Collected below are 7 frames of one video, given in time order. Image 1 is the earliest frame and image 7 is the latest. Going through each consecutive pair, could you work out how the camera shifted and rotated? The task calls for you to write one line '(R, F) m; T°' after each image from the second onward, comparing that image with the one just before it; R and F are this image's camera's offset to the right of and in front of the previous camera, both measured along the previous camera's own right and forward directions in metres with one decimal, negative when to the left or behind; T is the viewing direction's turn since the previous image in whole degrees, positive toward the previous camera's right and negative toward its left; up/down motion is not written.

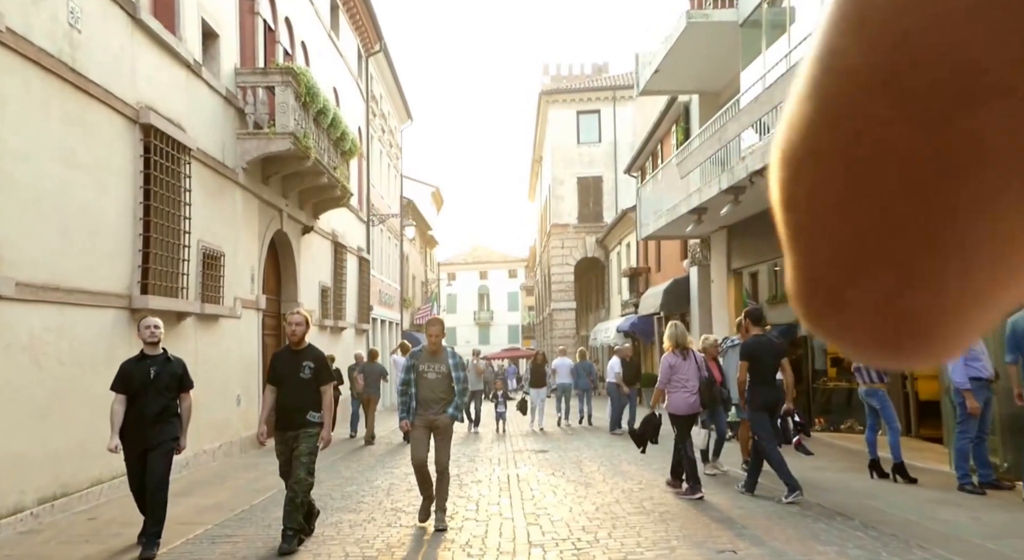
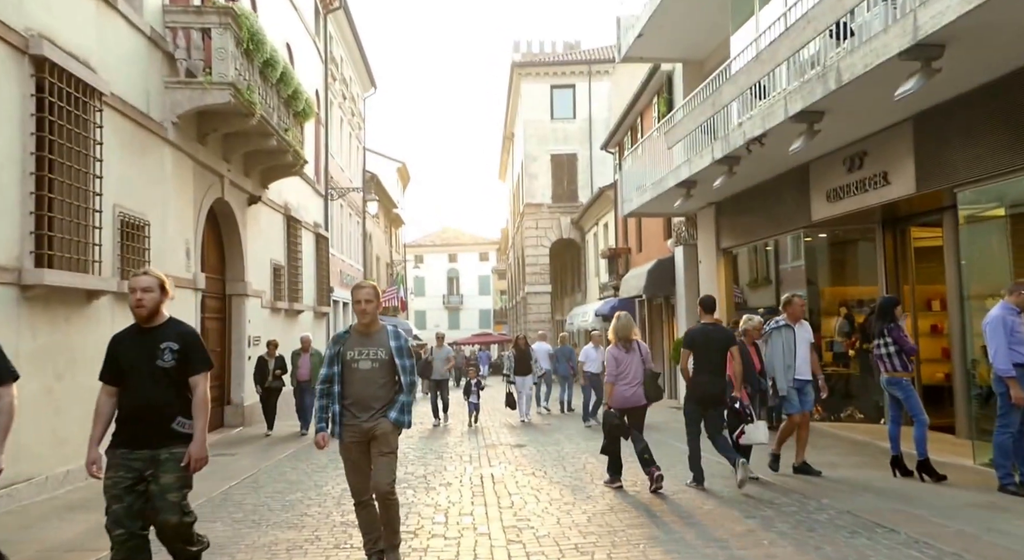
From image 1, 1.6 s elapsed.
(0.0, +1.6) m; +2°
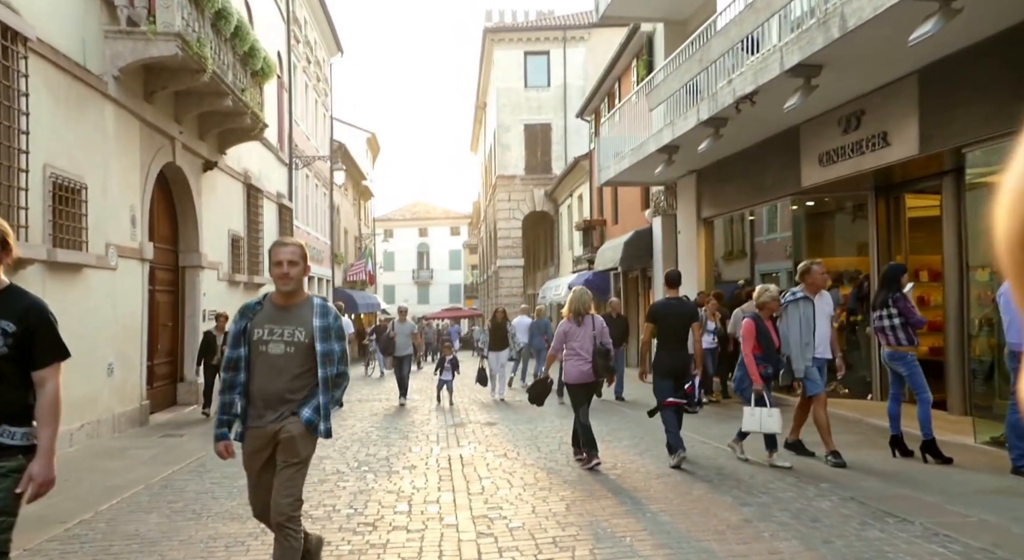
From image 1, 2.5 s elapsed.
(0.0, +0.7) m; +2°
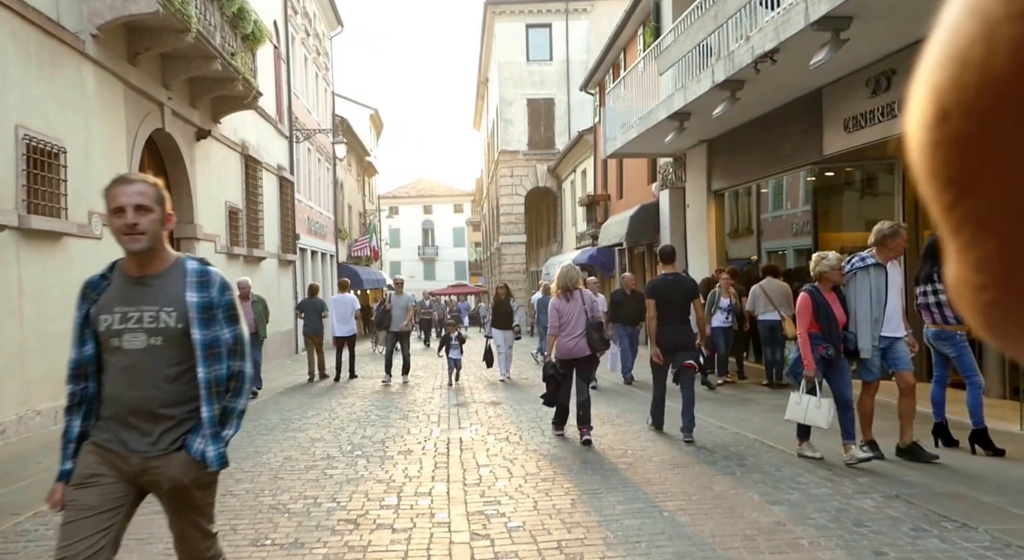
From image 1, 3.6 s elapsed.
(0.0, +0.6) m; 0°
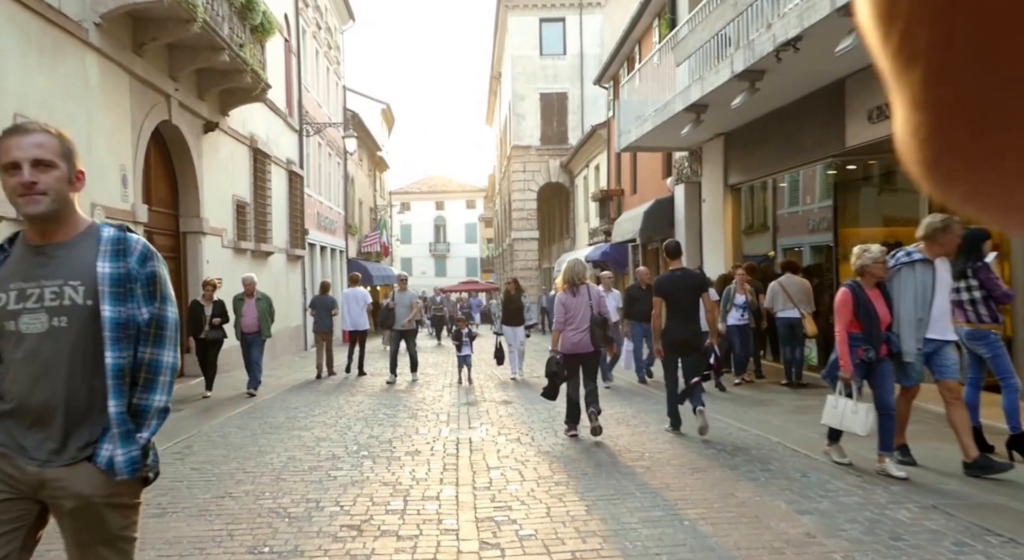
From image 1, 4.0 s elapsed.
(0.0, +0.3) m; -1°
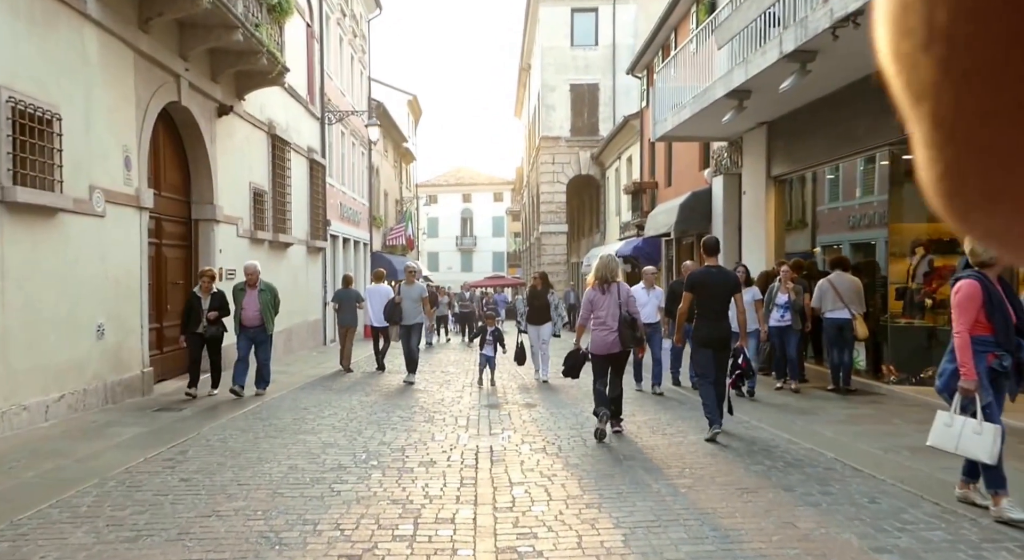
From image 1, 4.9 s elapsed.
(0.0, +0.8) m; -2°
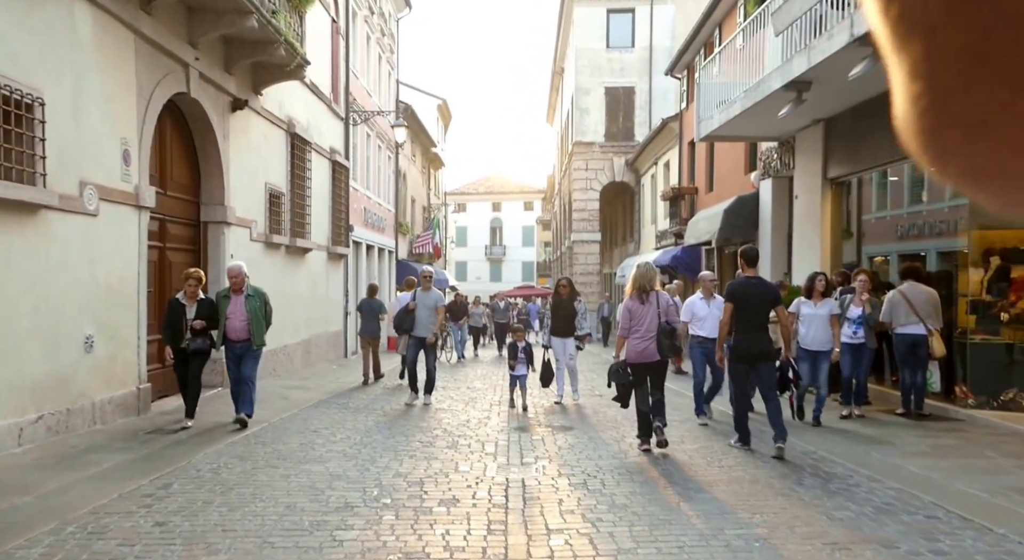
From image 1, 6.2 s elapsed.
(-0.1, +1.1) m; -2°
